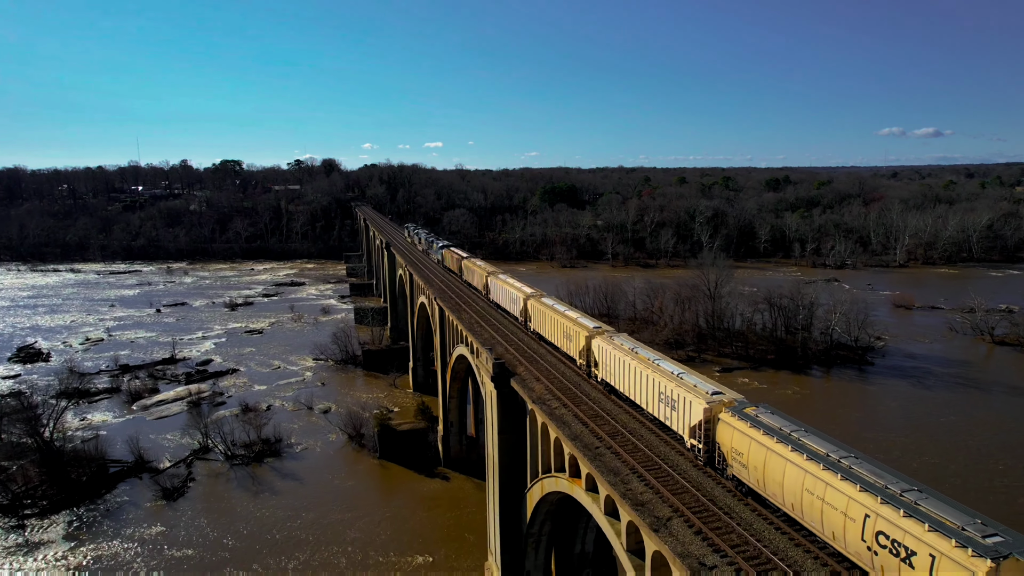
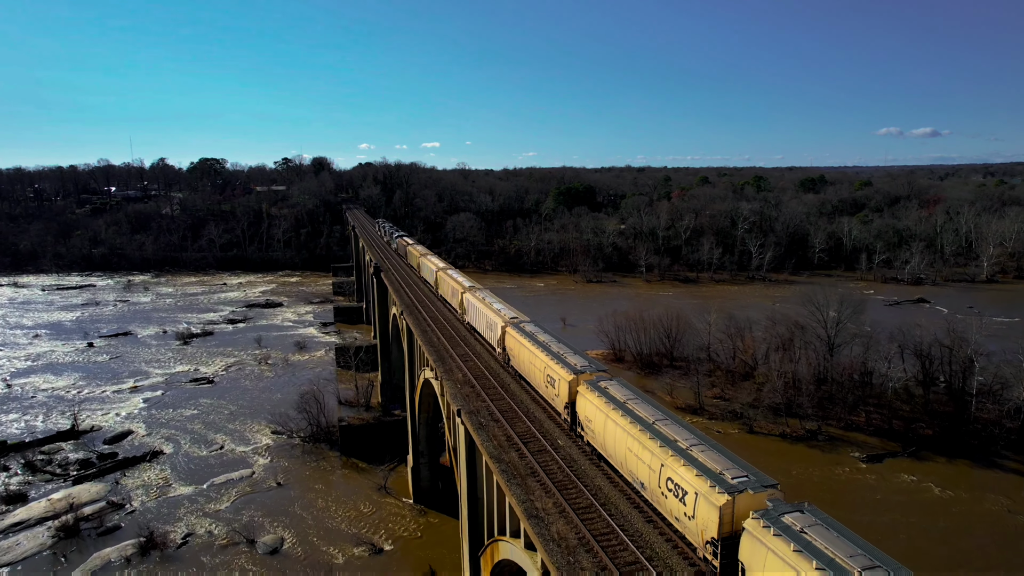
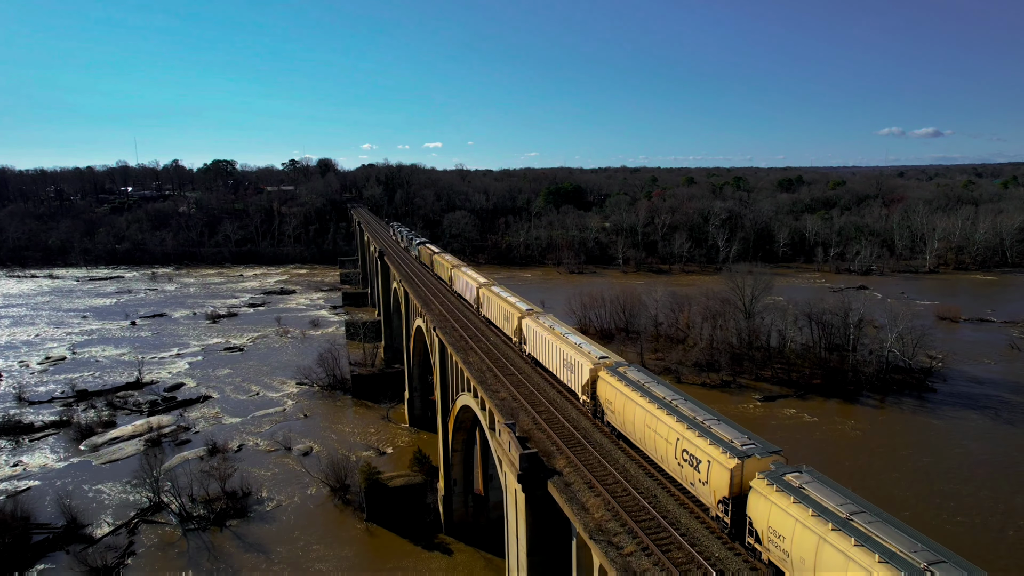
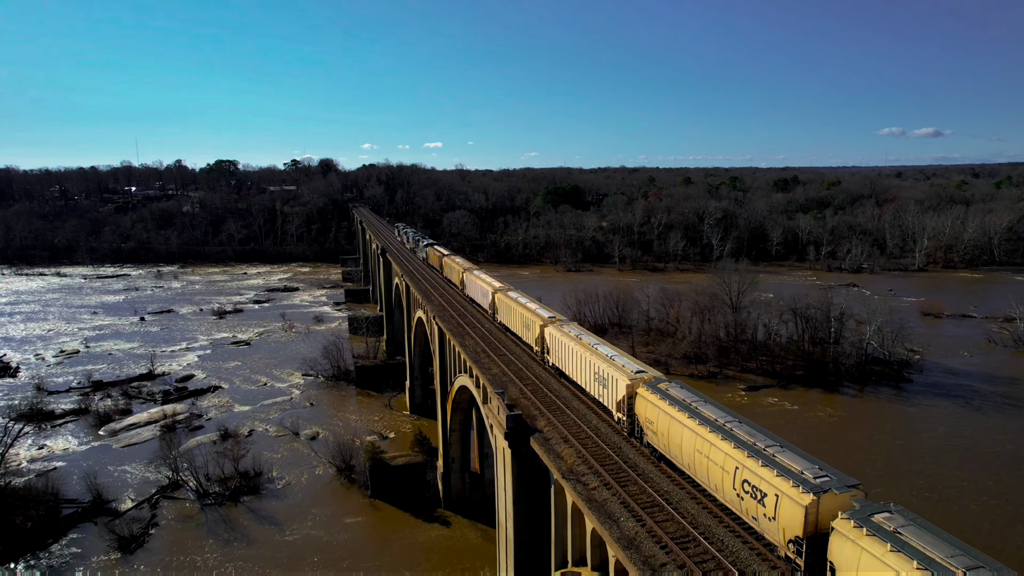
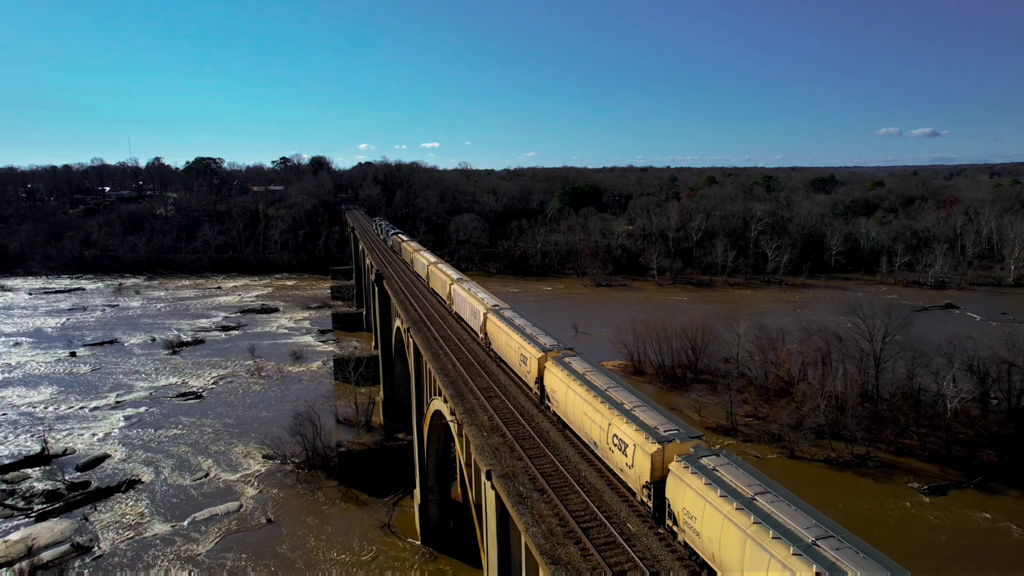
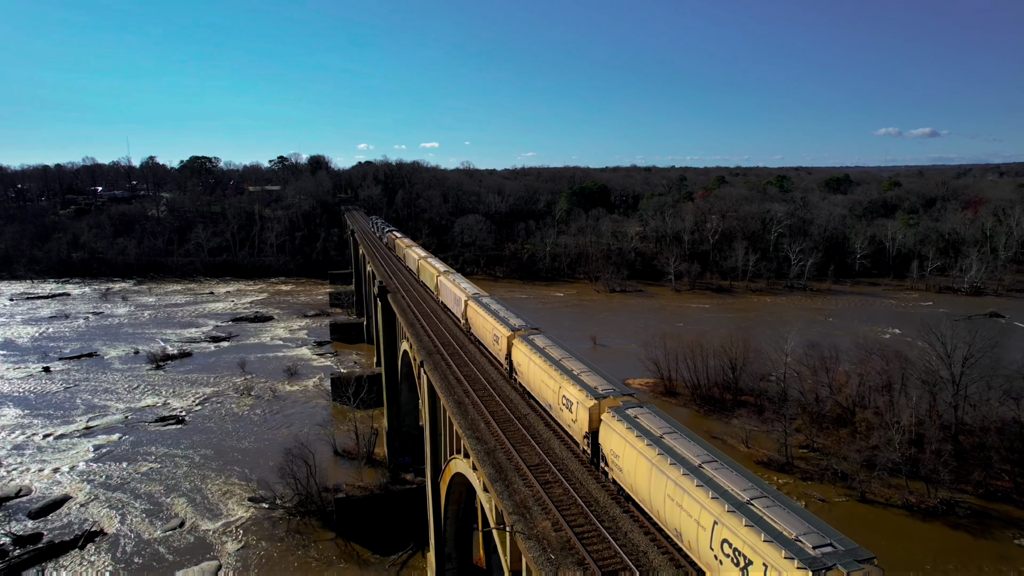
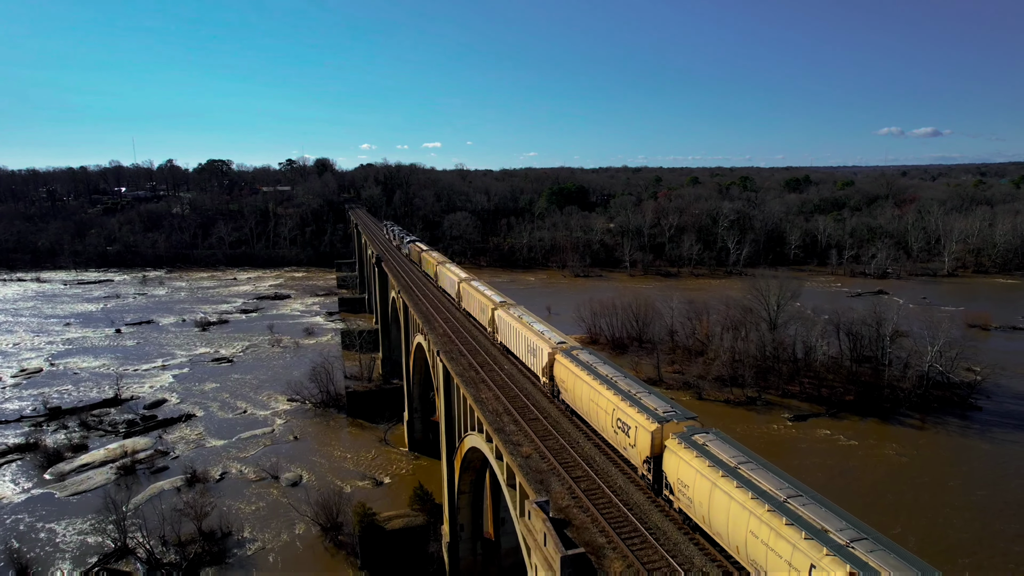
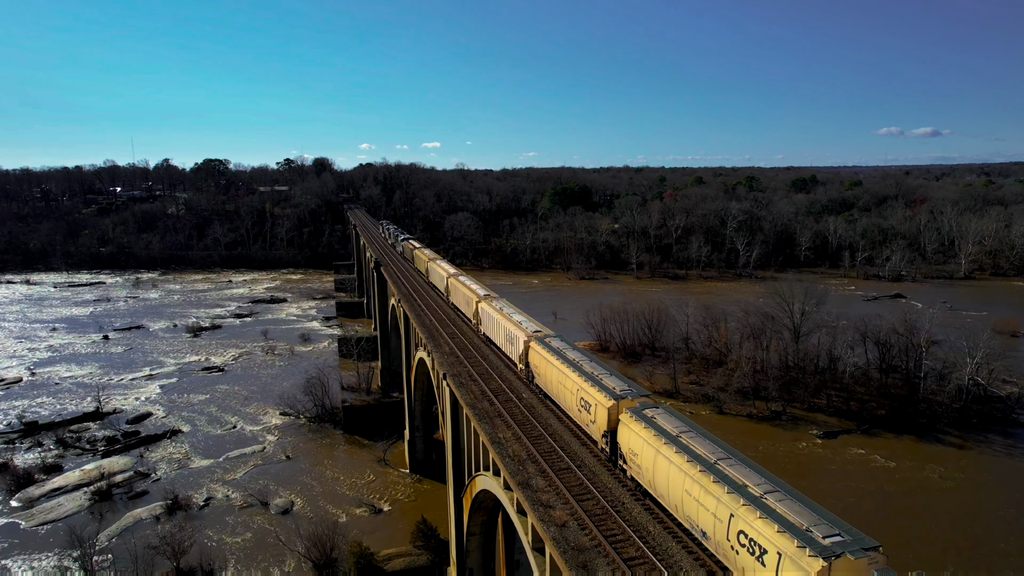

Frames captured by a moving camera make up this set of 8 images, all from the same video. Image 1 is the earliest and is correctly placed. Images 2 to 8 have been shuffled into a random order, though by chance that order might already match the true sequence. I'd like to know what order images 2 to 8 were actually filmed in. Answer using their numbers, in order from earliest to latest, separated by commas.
4, 3, 7, 8, 2, 5, 6
